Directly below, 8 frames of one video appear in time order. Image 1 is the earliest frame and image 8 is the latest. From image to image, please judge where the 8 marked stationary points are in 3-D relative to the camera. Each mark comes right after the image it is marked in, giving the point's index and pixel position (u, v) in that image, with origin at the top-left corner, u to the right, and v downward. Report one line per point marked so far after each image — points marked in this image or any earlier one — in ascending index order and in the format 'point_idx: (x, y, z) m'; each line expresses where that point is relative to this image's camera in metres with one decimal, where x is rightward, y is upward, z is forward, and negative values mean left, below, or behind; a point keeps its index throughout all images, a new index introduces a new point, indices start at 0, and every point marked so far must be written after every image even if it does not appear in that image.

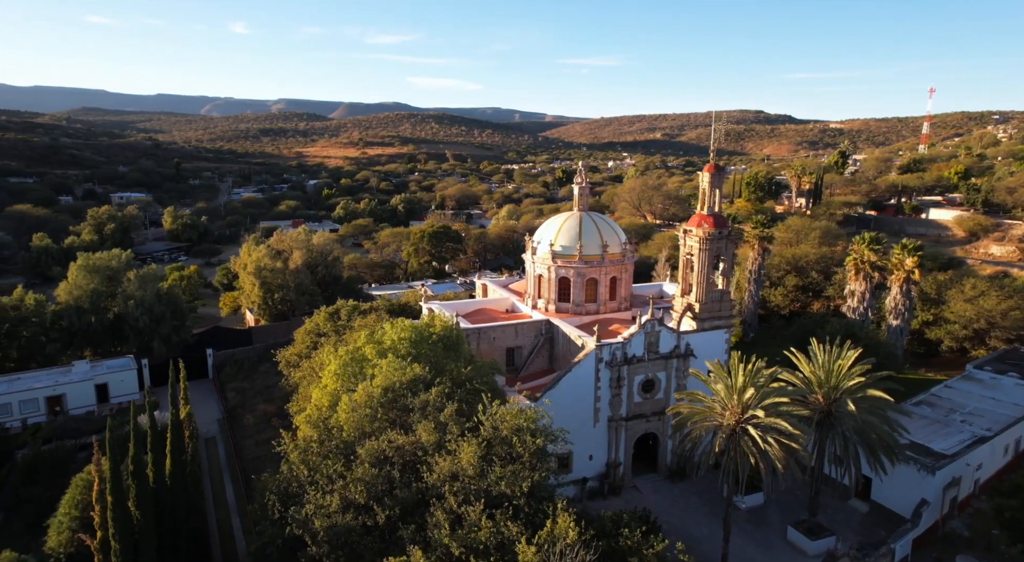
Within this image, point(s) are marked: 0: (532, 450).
0: (+0.5, -4.0, +15.7) m
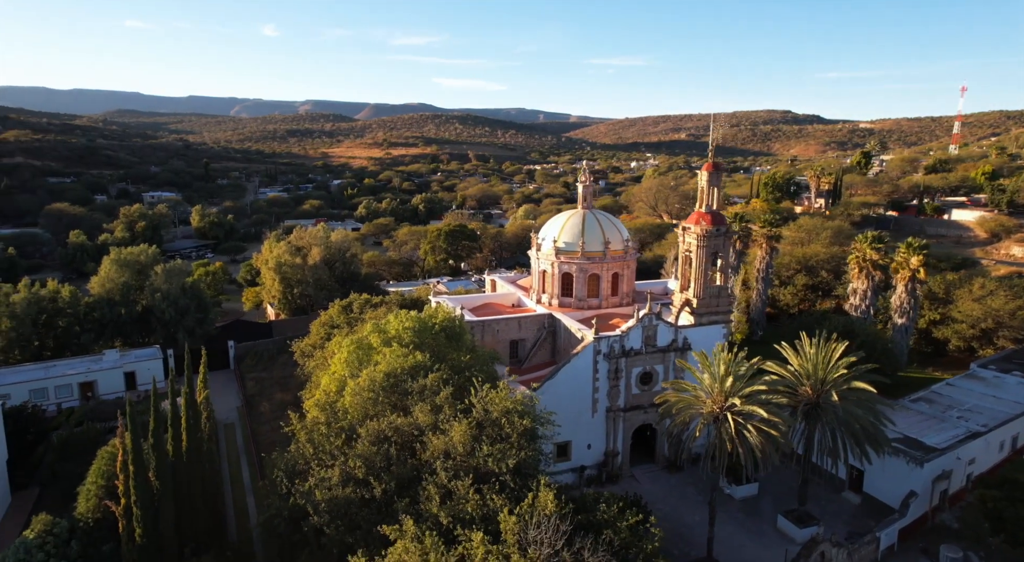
0: (+0.2, -3.7, +16.7) m
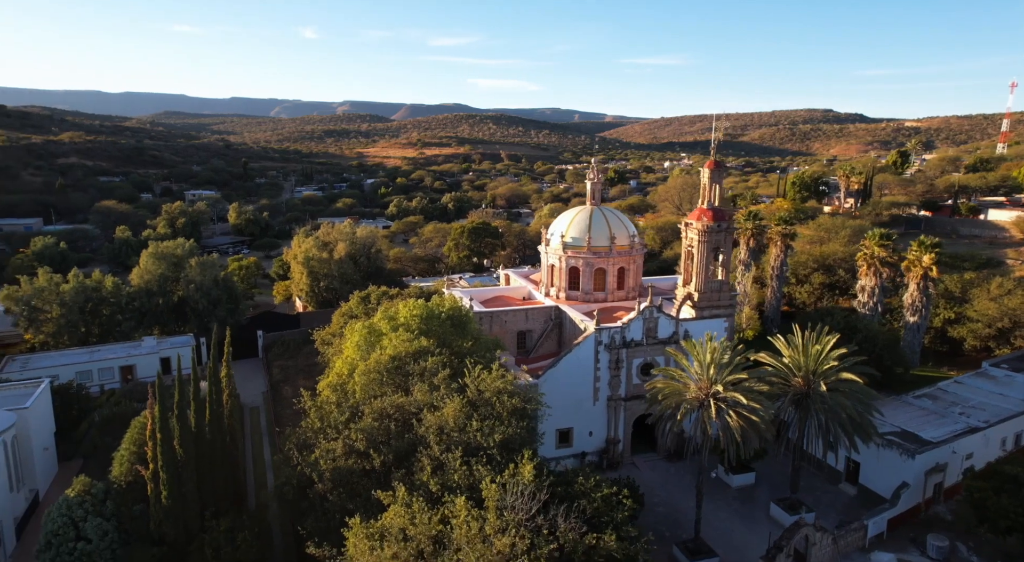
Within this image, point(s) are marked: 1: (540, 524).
0: (-0.1, -3.4, +17.9) m
1: (+0.6, -5.4, +14.6) m
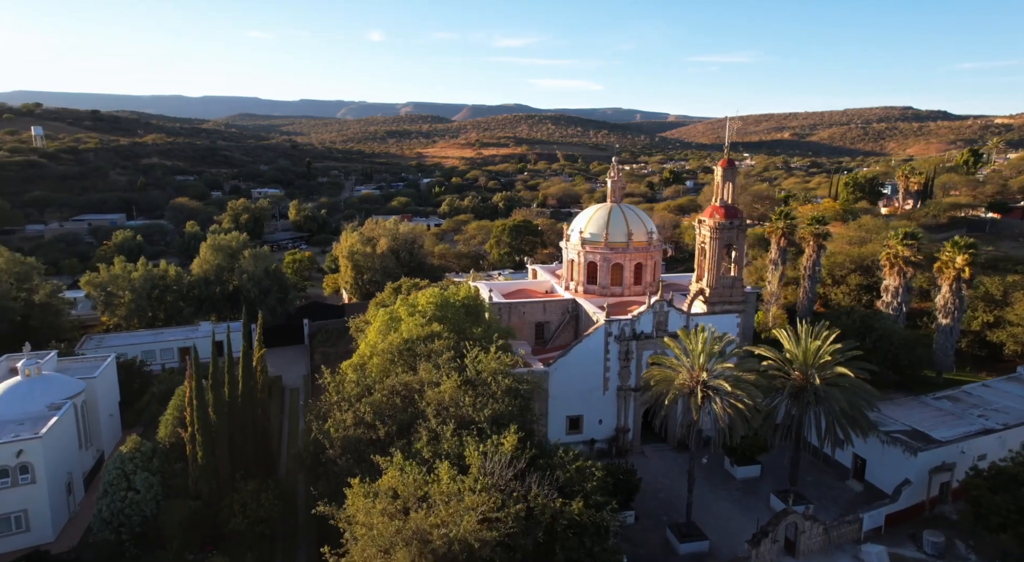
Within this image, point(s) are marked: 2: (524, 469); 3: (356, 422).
0: (-0.3, -3.1, +19.3) m
1: (+0.1, -5.0, +16.0) m
2: (+0.3, -4.7, +16.8) m
3: (-4.6, -4.2, +19.7) m
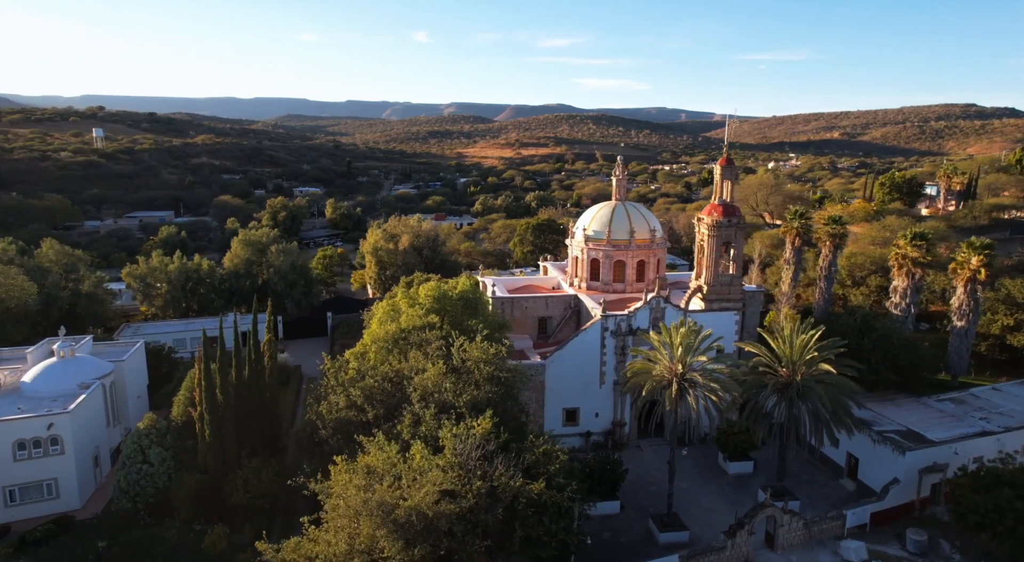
0: (-0.9, -2.9, +20.3) m
1: (-0.8, -4.8, +17.0) m
2: (-0.5, -4.5, +17.7) m
3: (-5.2, -3.9, +21.0) m
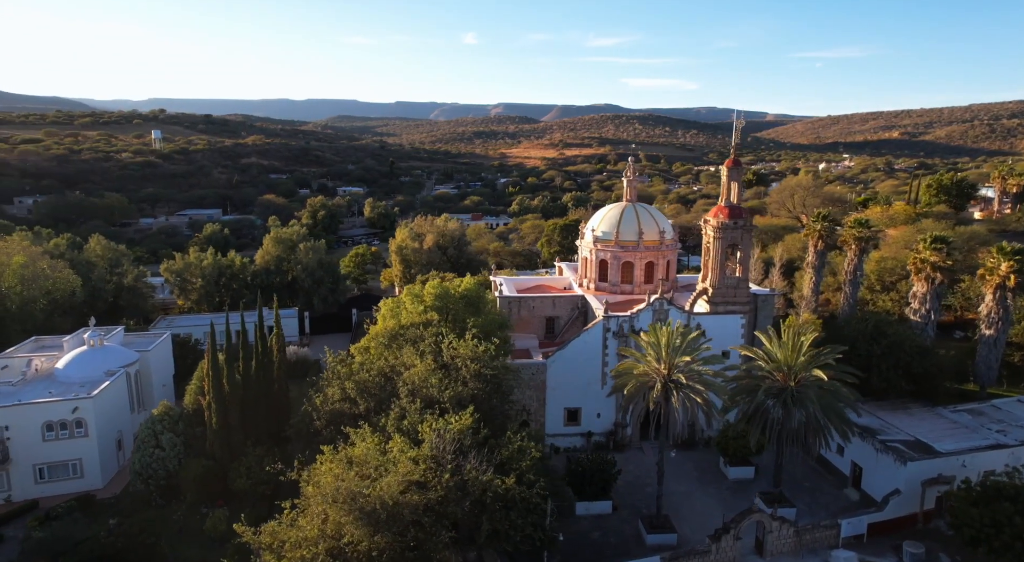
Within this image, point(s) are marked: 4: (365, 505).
0: (-1.3, -2.9, +20.7) m
1: (-1.5, -4.8, +17.4) m
2: (-1.1, -4.5, +18.1) m
3: (-5.6, -3.8, +21.8) m
4: (-3.5, -5.3, +15.7) m
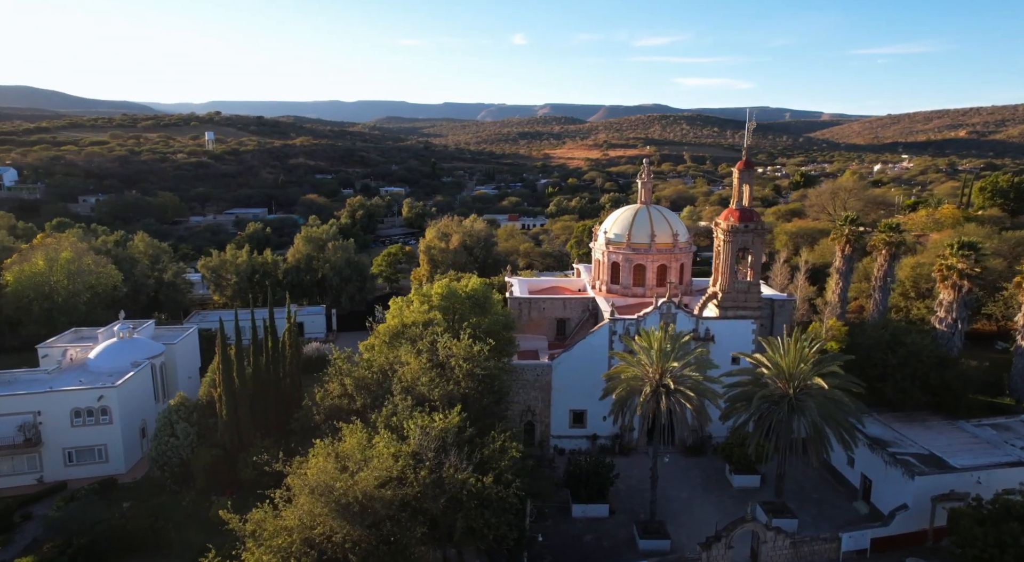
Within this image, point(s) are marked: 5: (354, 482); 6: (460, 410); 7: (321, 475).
0: (-1.6, -2.9, +21.0) m
1: (-2.0, -4.8, +17.7) m
2: (-1.6, -4.5, +18.4) m
3: (-5.8, -3.8, +22.3) m
4: (-4.1, -5.3, +16.1) m
5: (-3.9, -4.9, +16.2) m
6: (-1.5, -3.7, +19.0) m
7: (-4.7, -4.8, +16.4) m
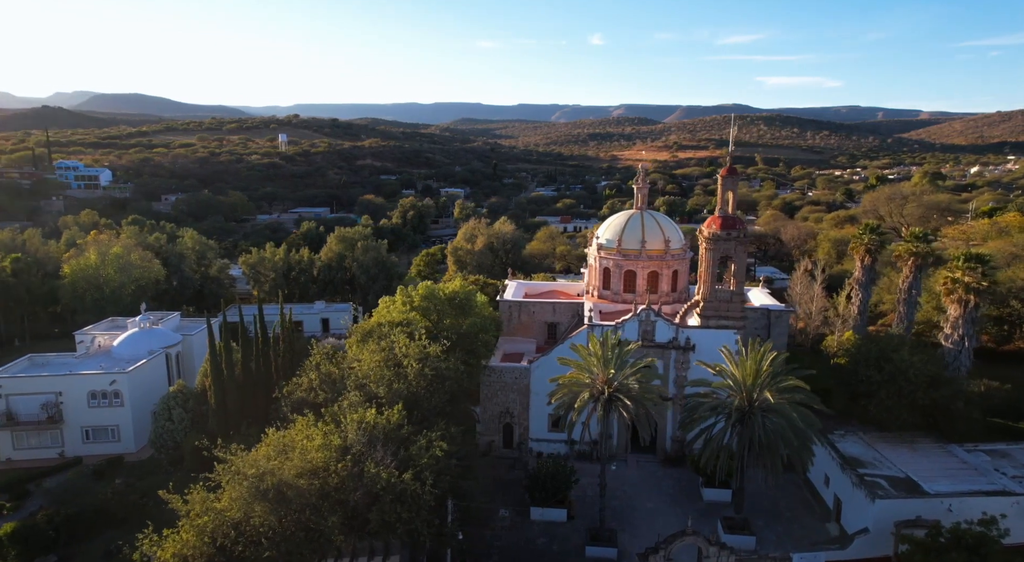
0: (-3.3, -3.0, +21.7) m
1: (-4.2, -4.9, +18.5) m
2: (-3.7, -4.6, +19.1) m
3: (-7.3, -3.8, +23.6) m
4: (-6.5, -5.3, +17.2) m
5: (-6.2, -4.9, +17.3) m
6: (-3.5, -3.8, +19.8) m
7: (-7.0, -4.8, +17.5) m
